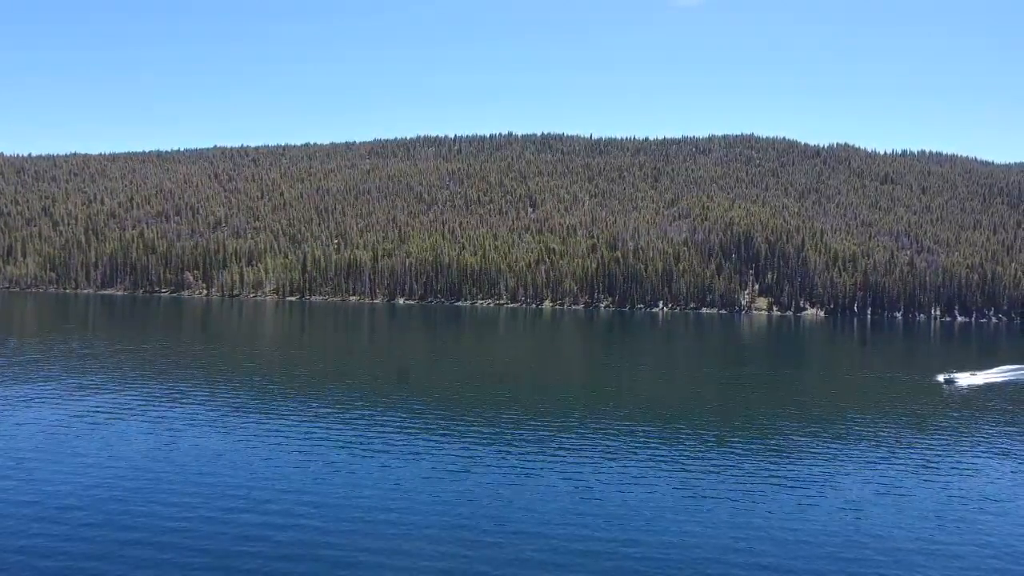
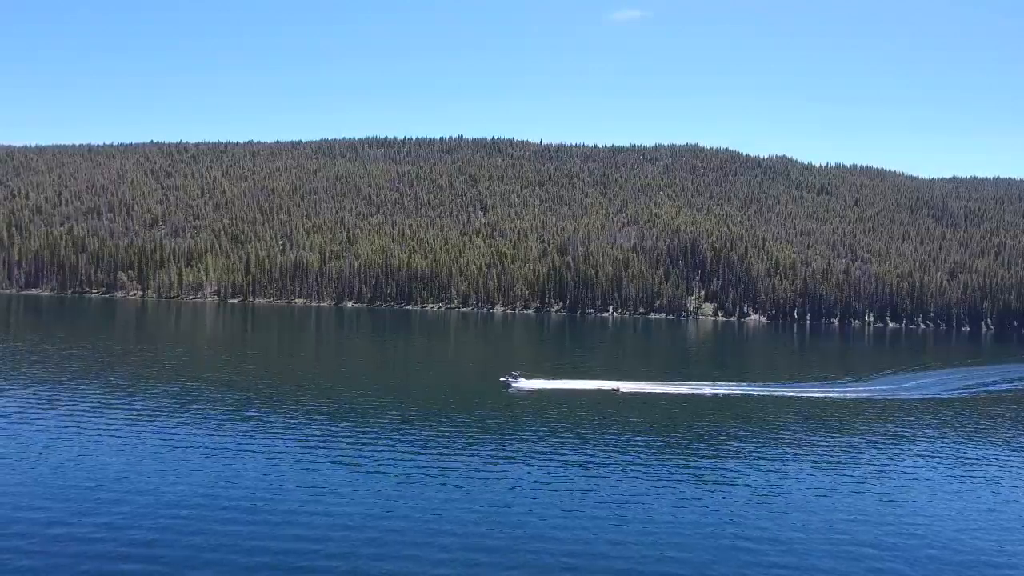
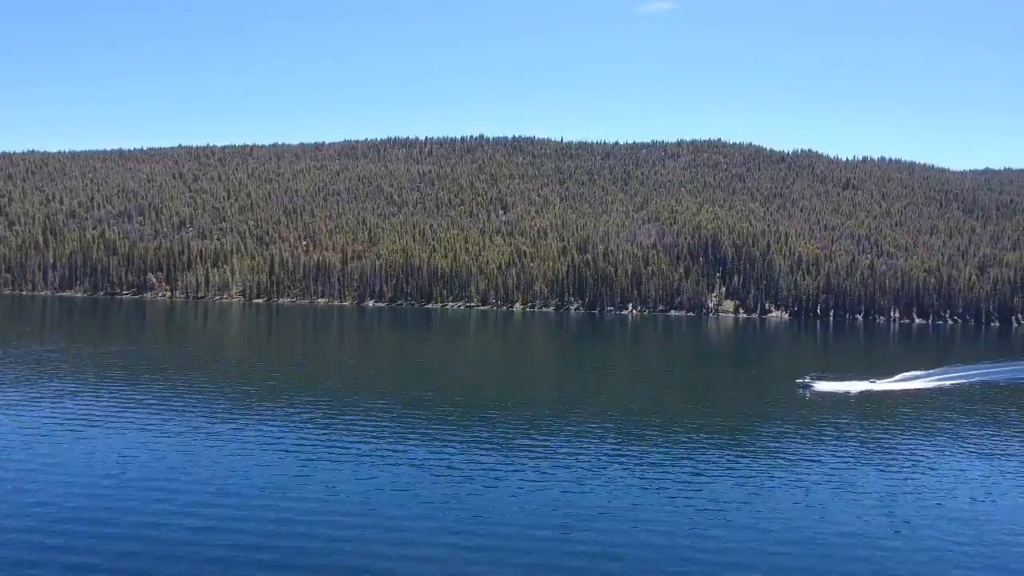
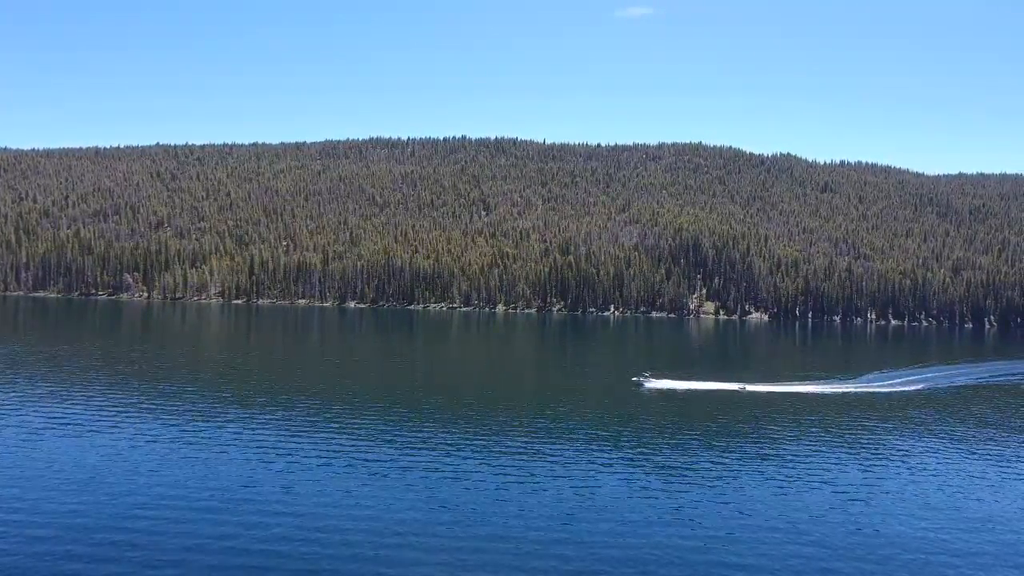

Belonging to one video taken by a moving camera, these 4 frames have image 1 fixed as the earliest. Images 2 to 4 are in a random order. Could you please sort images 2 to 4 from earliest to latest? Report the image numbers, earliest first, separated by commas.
3, 4, 2
